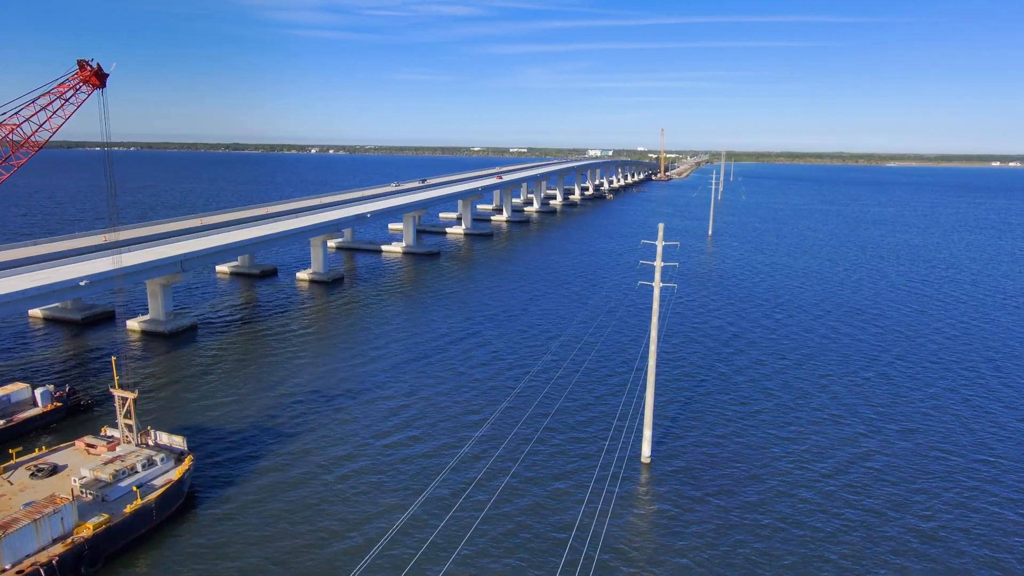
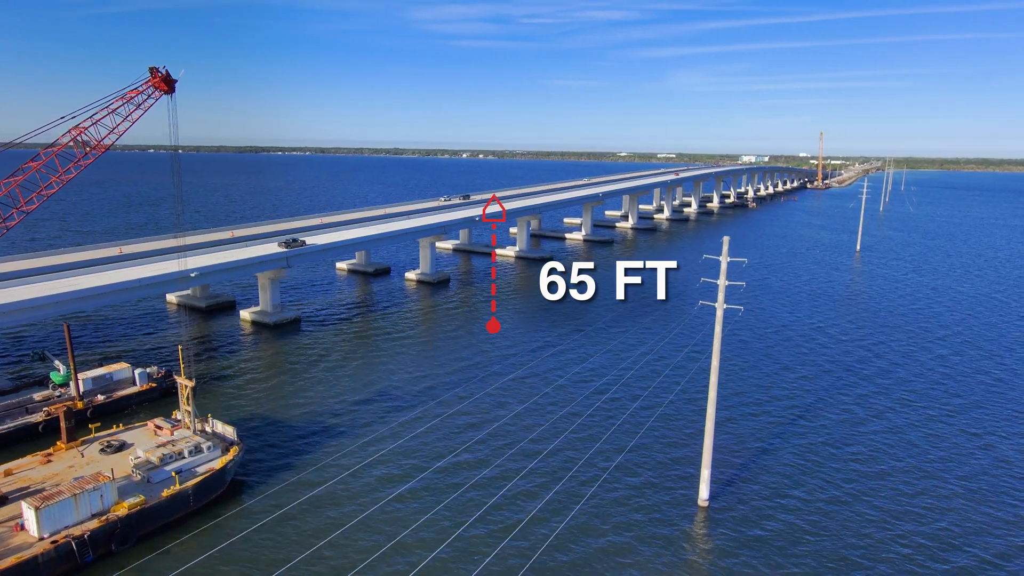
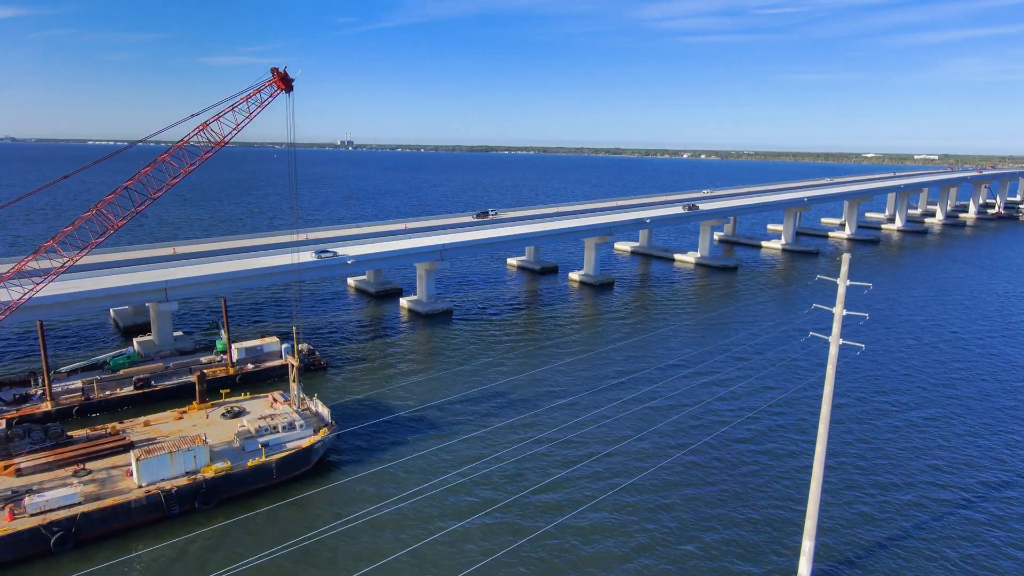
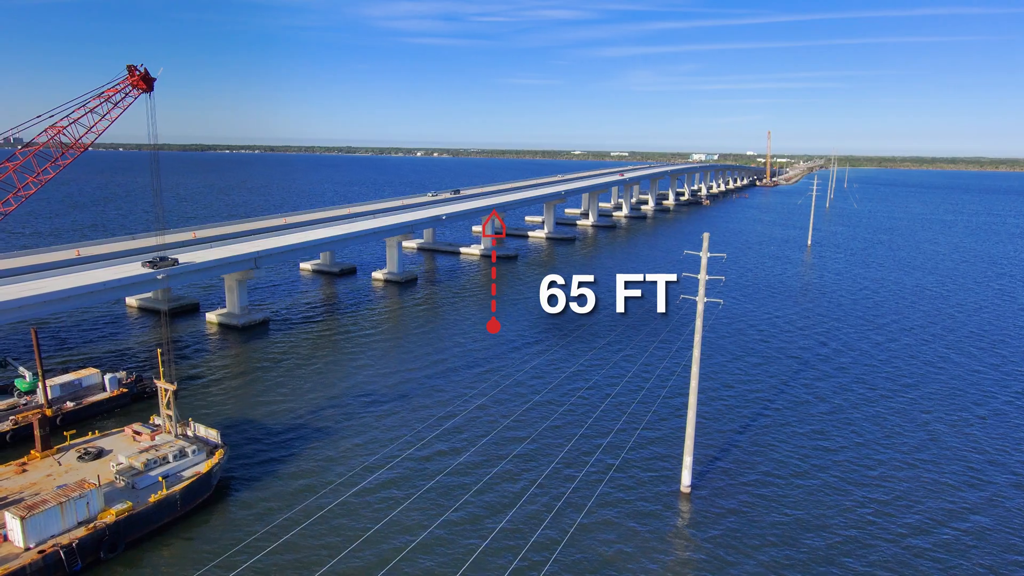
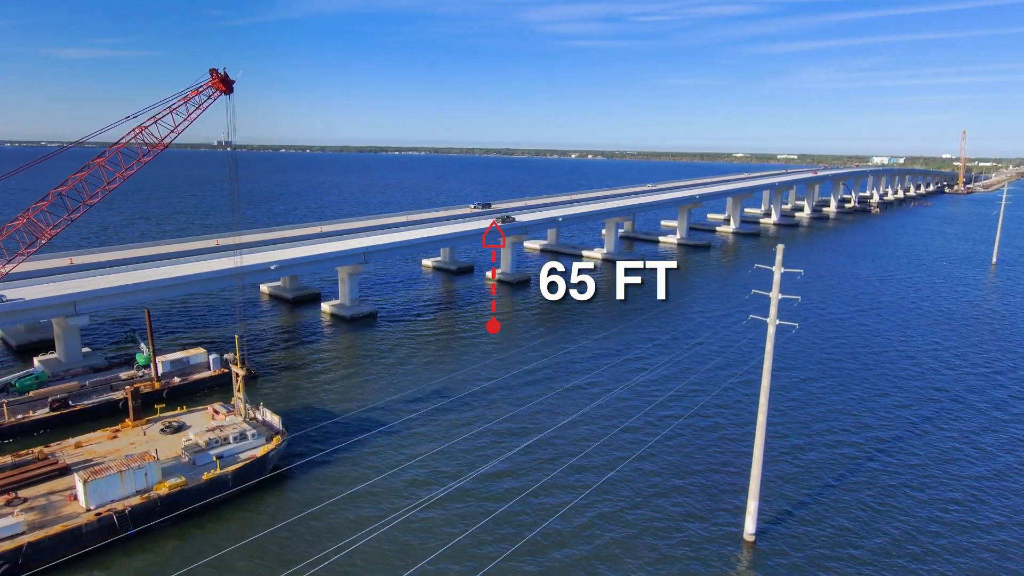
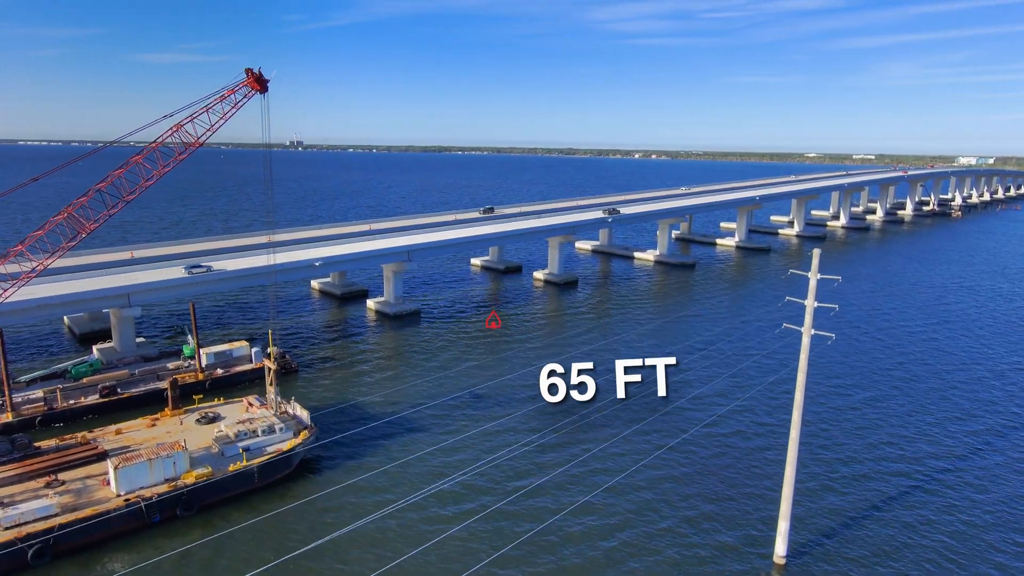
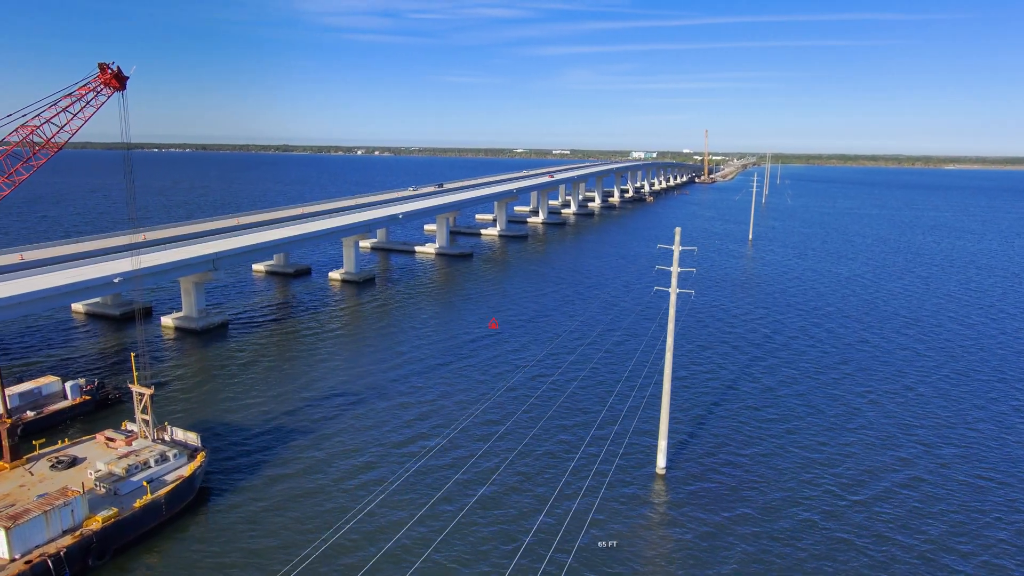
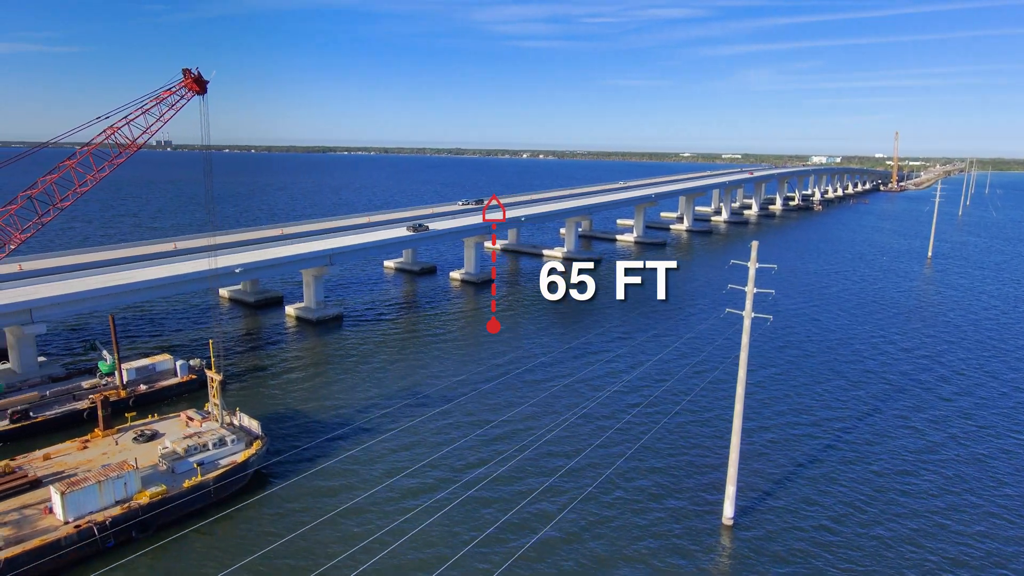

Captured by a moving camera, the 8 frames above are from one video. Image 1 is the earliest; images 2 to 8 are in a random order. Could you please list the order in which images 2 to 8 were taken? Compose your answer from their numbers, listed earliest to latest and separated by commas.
7, 4, 2, 8, 5, 6, 3
